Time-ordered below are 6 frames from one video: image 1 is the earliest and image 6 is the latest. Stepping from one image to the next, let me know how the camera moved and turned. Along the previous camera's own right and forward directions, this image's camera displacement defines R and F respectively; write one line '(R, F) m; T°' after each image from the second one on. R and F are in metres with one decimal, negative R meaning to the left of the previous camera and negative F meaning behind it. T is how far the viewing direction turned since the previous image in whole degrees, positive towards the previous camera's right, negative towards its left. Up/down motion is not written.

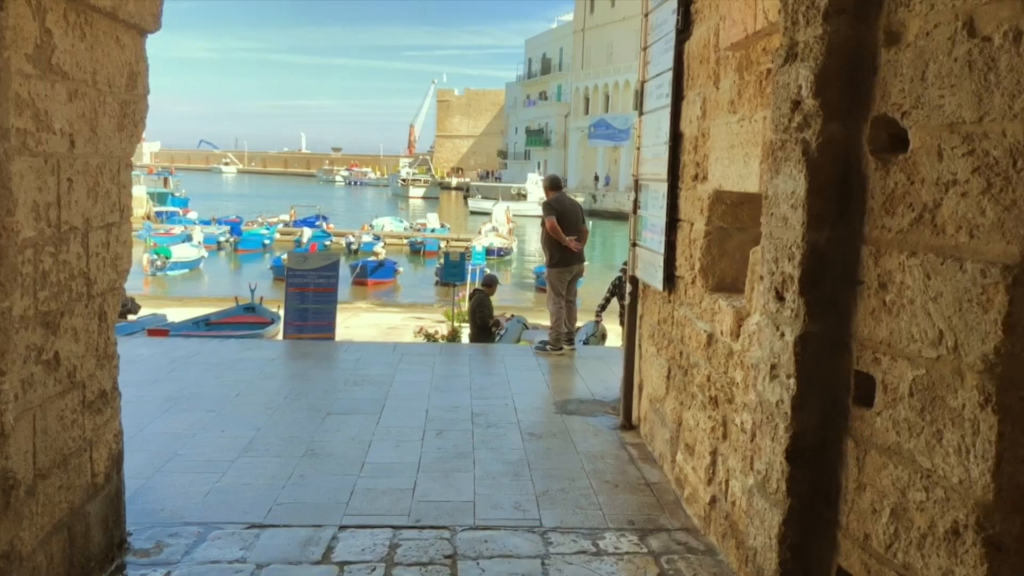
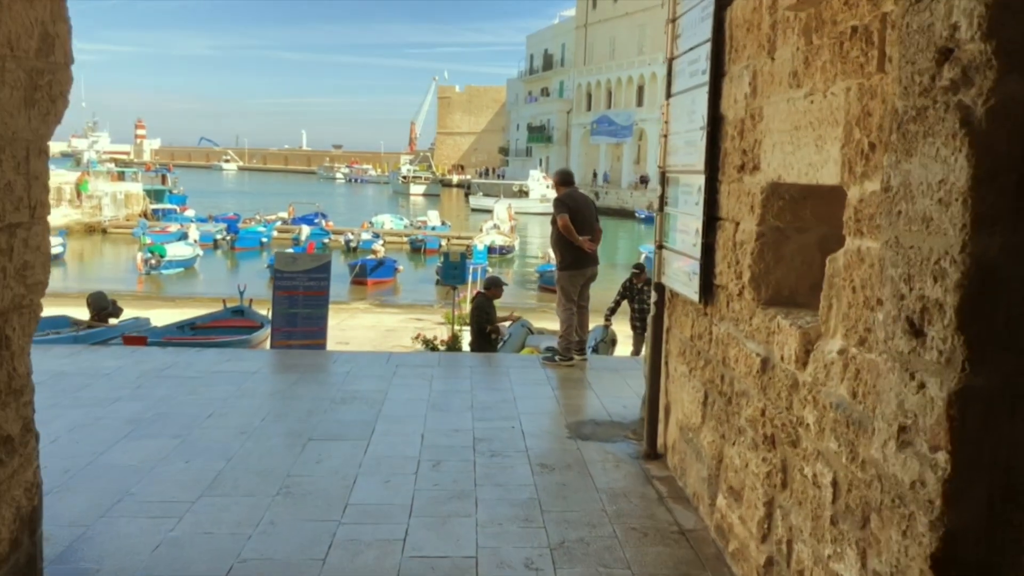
(0.0, +0.7) m; 0°
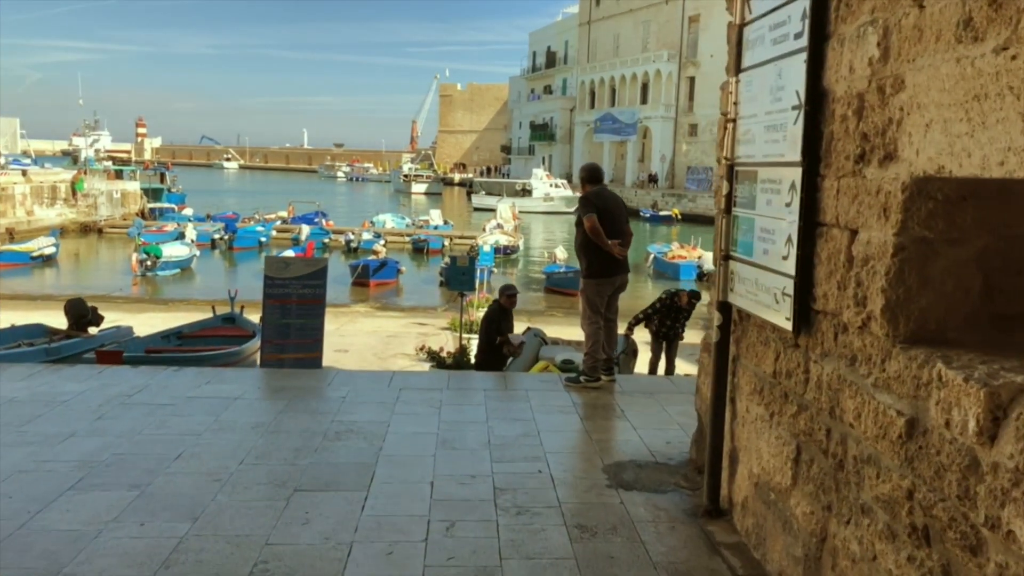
(-0.1, +0.8) m; 0°
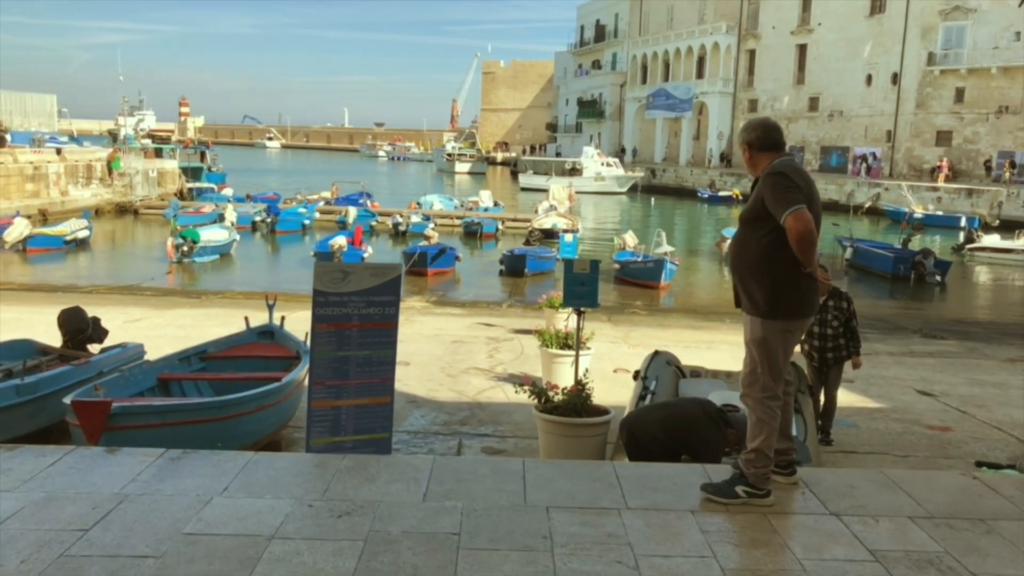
(-0.8, +2.5) m; -3°
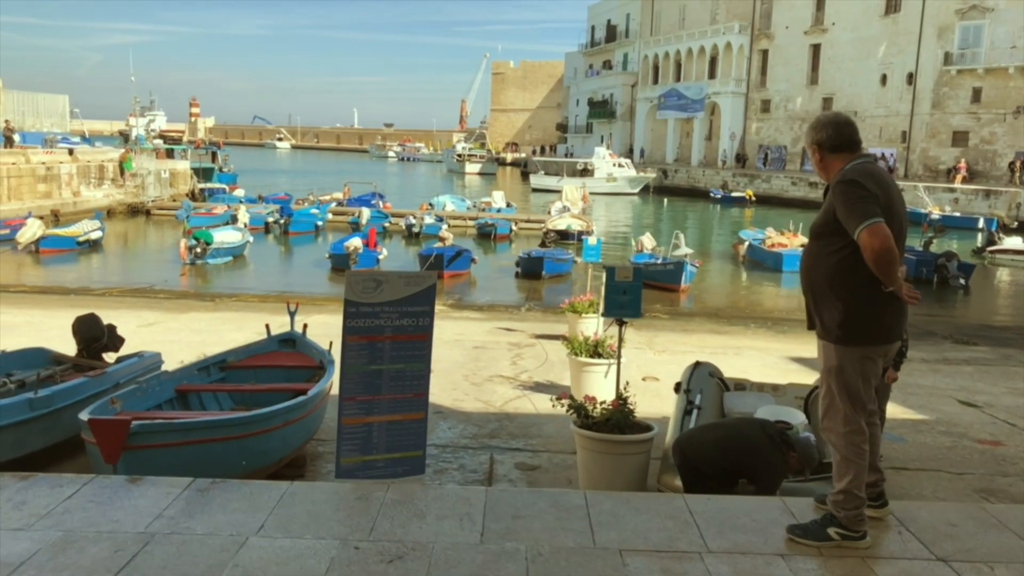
(-0.2, +0.4) m; -1°
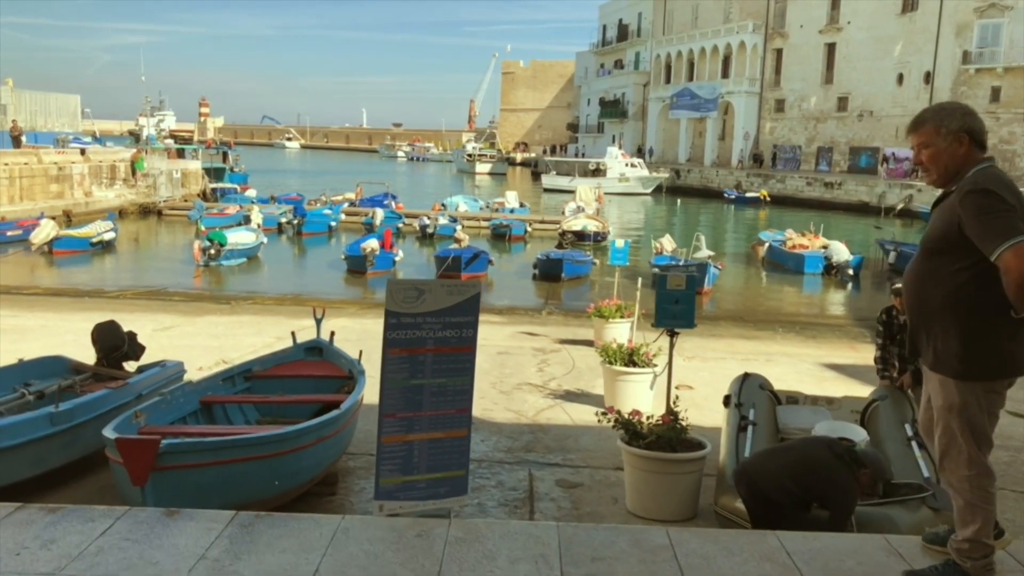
(-0.3, +0.3) m; -1°
